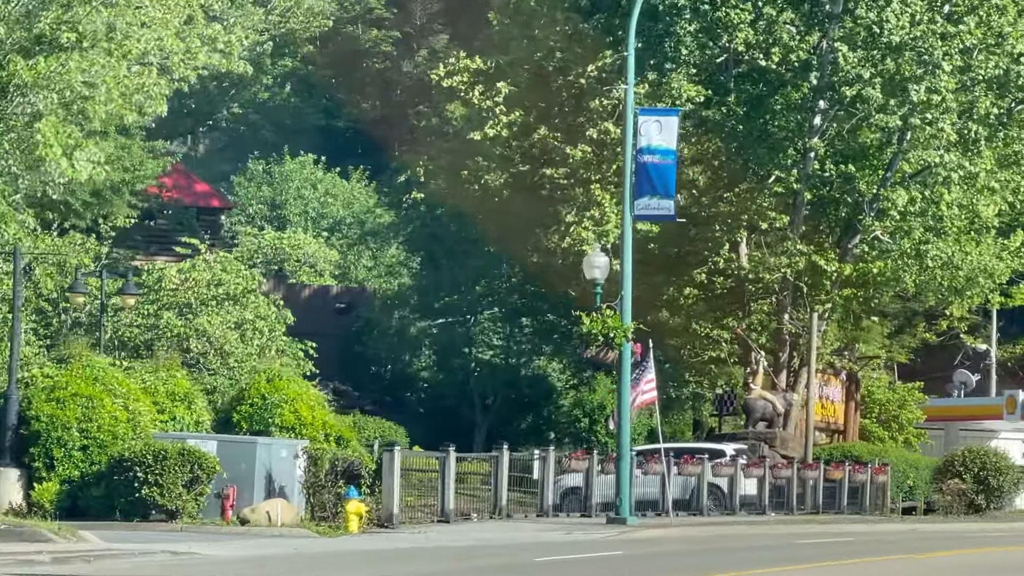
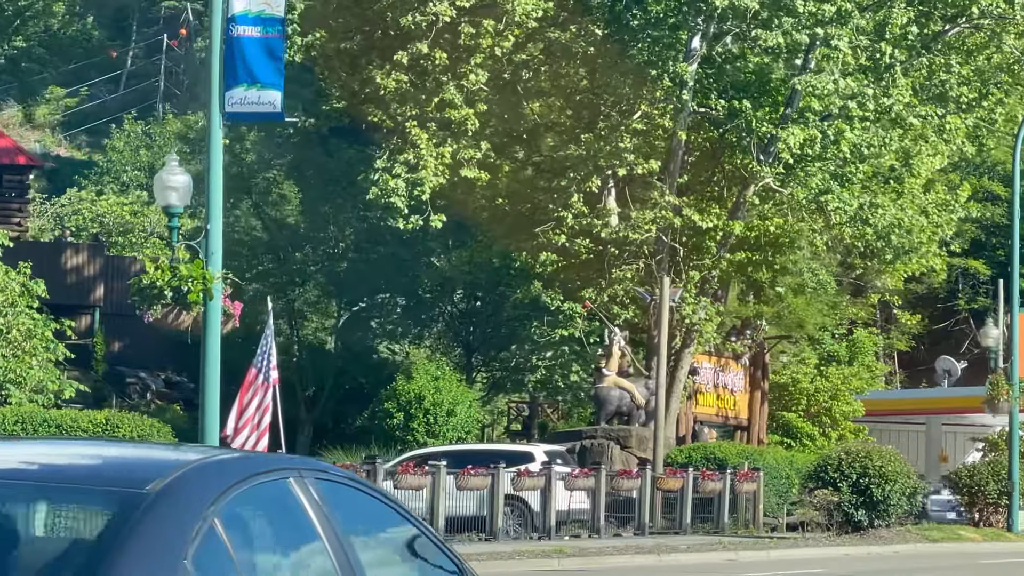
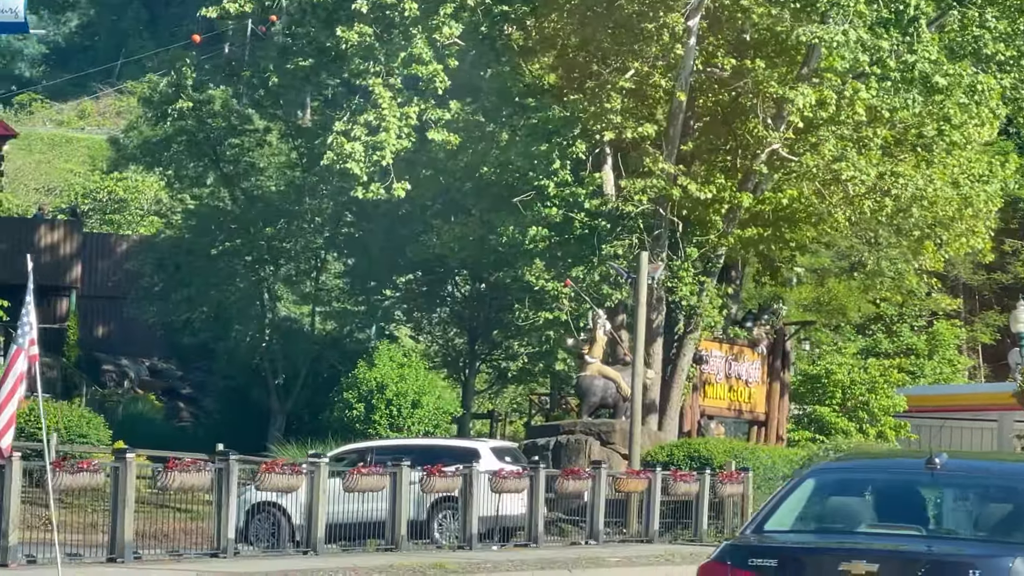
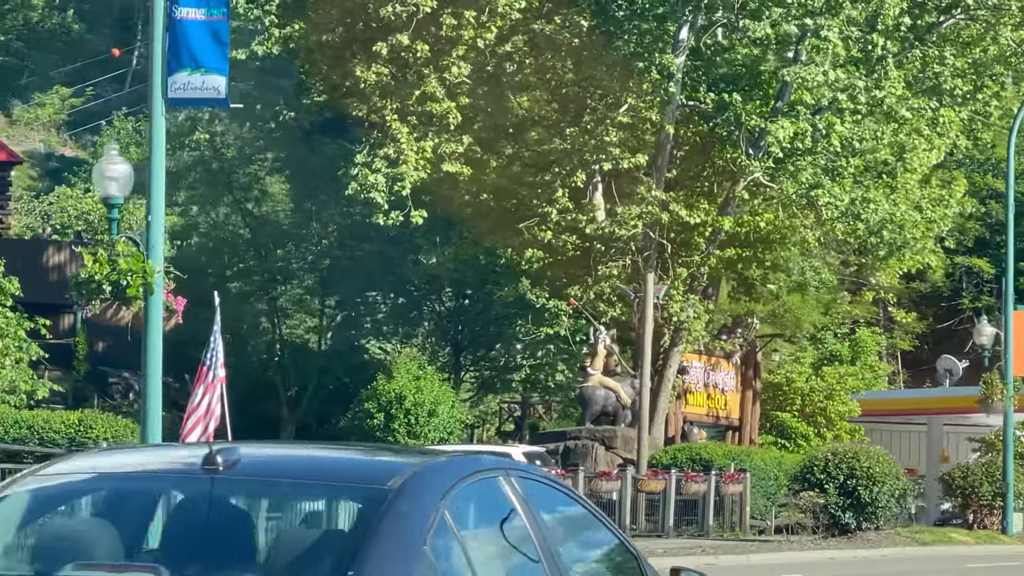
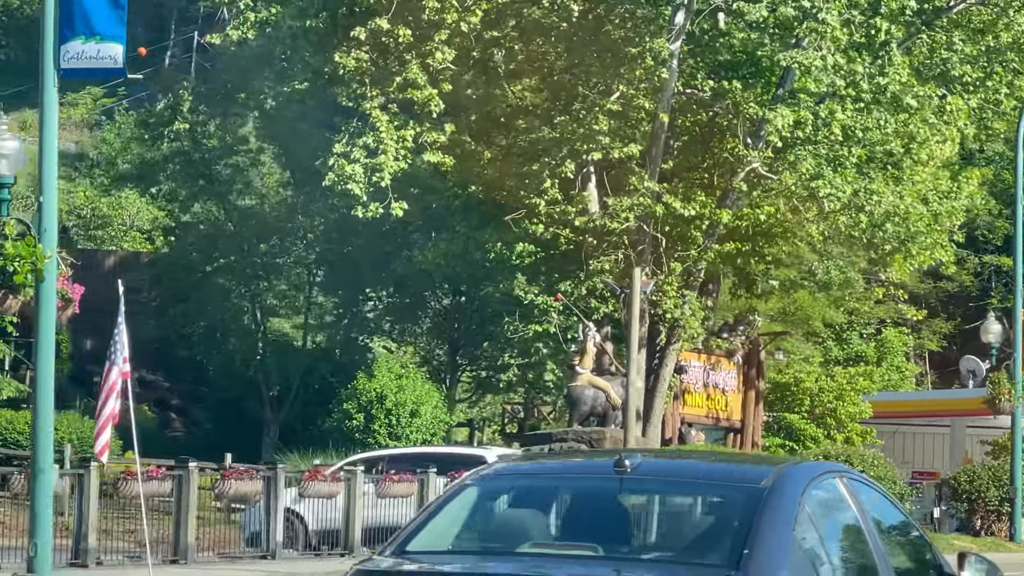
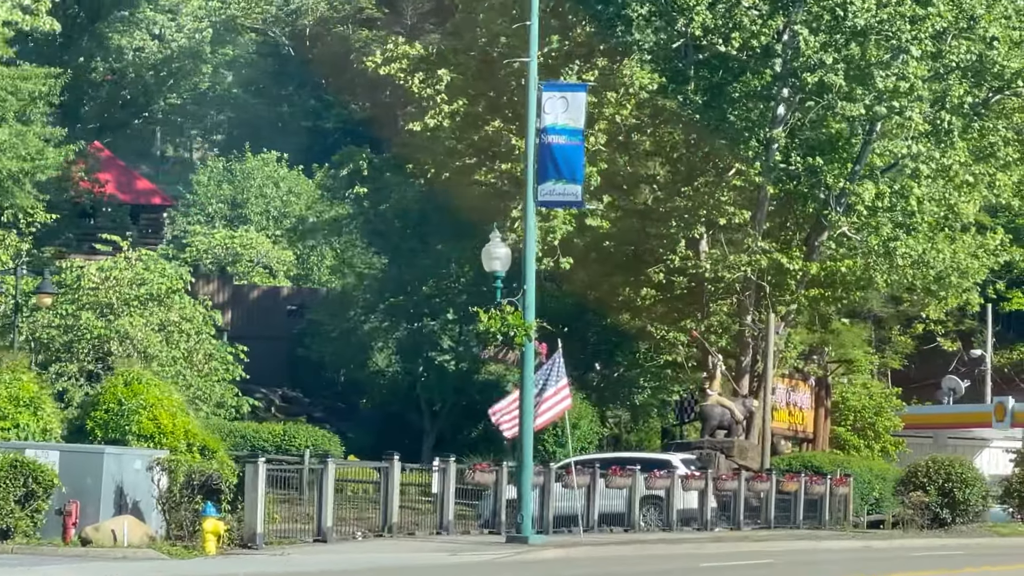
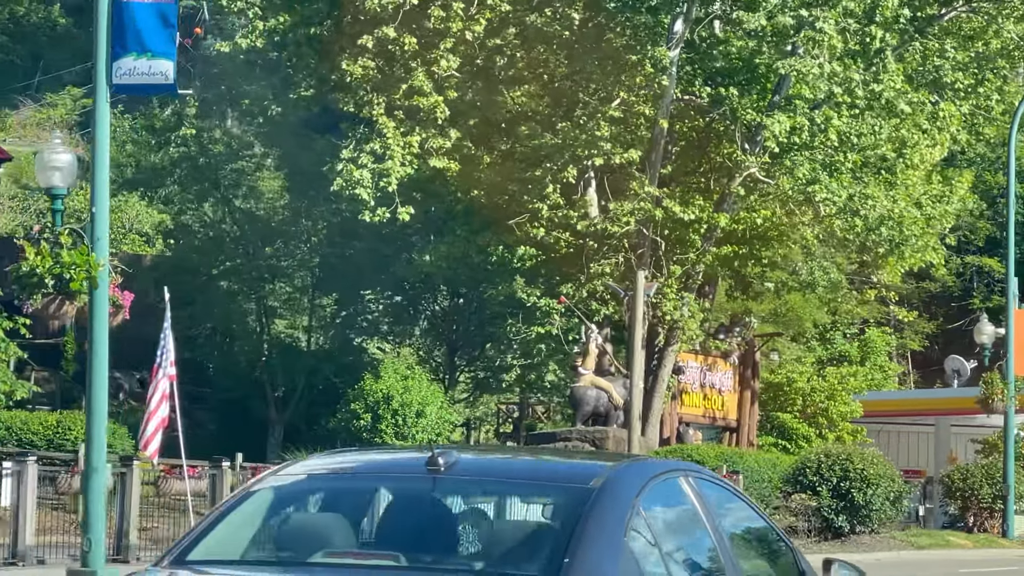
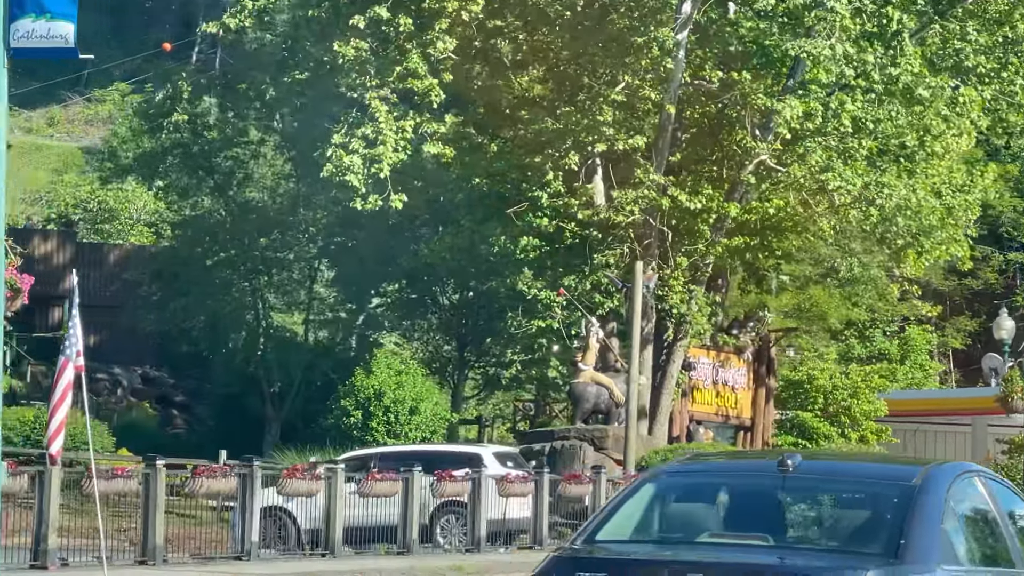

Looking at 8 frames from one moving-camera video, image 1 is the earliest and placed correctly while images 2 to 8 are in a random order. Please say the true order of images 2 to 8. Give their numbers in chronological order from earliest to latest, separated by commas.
6, 2, 4, 7, 5, 8, 3
